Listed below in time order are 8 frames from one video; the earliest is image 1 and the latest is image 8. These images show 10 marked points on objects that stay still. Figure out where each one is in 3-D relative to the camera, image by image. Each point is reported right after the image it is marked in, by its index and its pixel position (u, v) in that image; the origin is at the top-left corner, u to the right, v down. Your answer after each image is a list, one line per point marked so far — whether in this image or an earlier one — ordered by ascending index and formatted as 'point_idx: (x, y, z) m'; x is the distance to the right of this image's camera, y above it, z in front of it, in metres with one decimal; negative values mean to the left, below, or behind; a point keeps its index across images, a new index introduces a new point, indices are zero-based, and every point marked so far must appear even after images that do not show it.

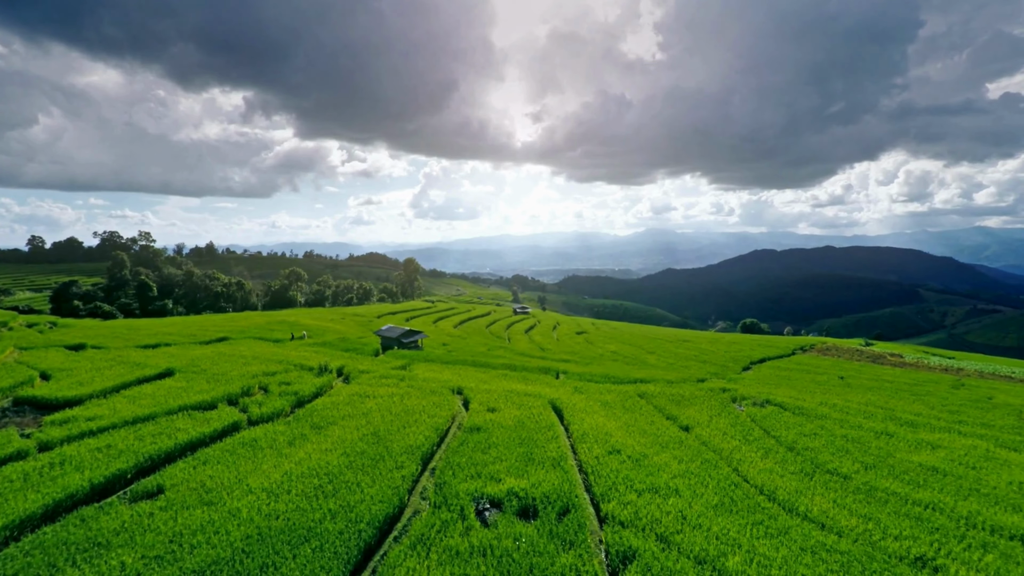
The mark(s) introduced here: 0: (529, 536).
0: (+0.7, -10.1, +17.6) m
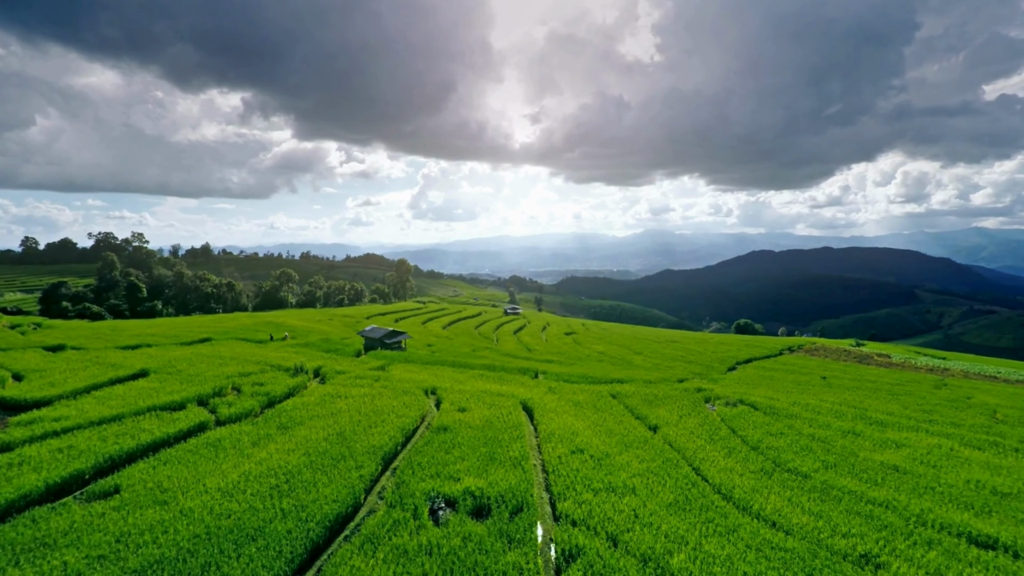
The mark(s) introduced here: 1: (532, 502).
0: (-1.4, -10.1, +17.6) m
1: (+0.8, -9.8, +19.9) m
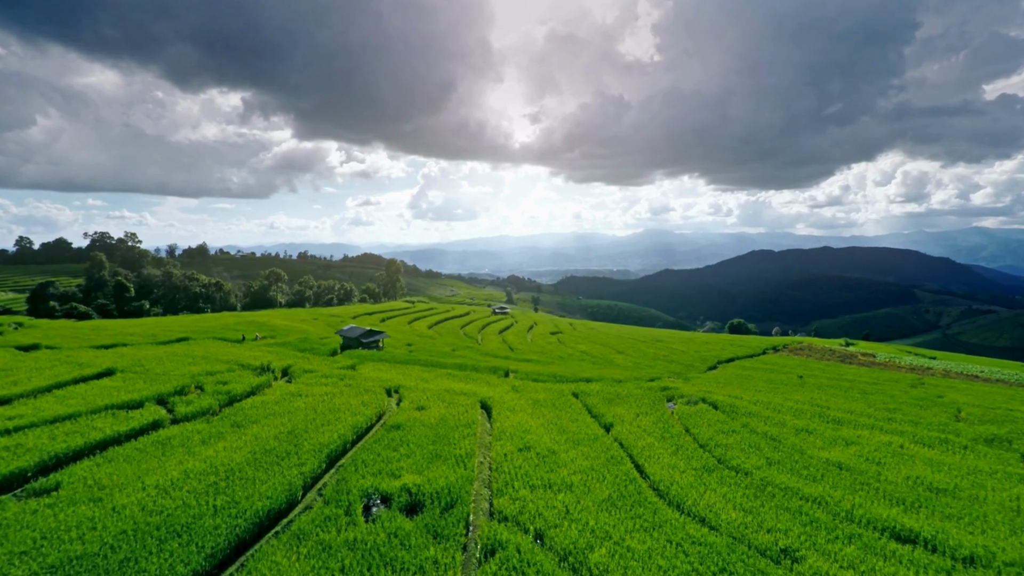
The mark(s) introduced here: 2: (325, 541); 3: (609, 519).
0: (-4.4, -10.0, +17.8) m
1: (-2.2, -9.7, +20.2) m
2: (-7.5, -10.1, +17.3) m
3: (+4.2, -10.1, +18.9) m
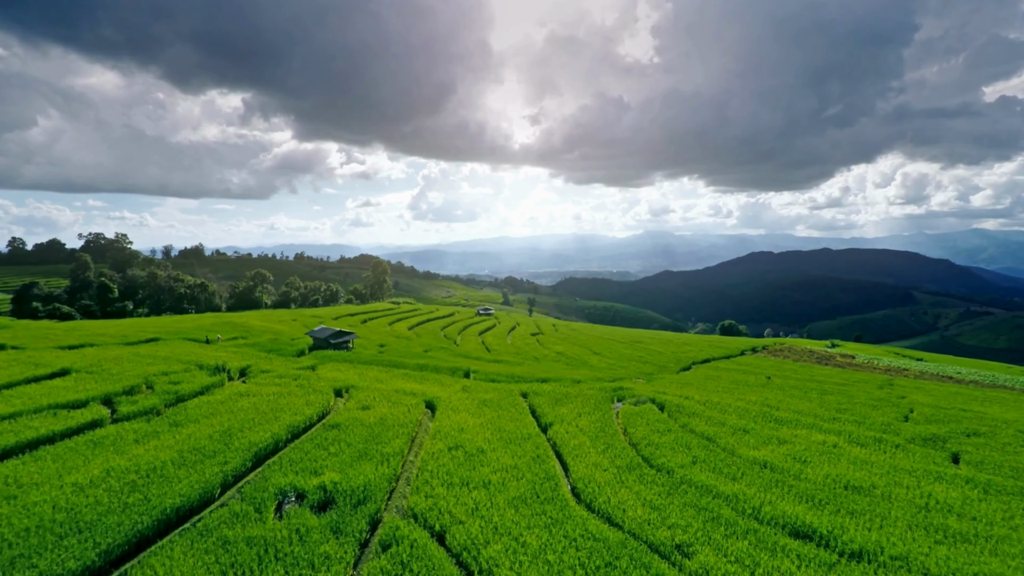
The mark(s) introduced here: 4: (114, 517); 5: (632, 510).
0: (-8.5, -10.0, +18.2) m
1: (-6.3, -9.7, +20.5) m
2: (-11.6, -10.1, +17.6) m
3: (+0.1, -10.1, +19.3) m
4: (-16.5, -9.5, +18.1) m
5: (+5.5, -10.2, +20.0) m
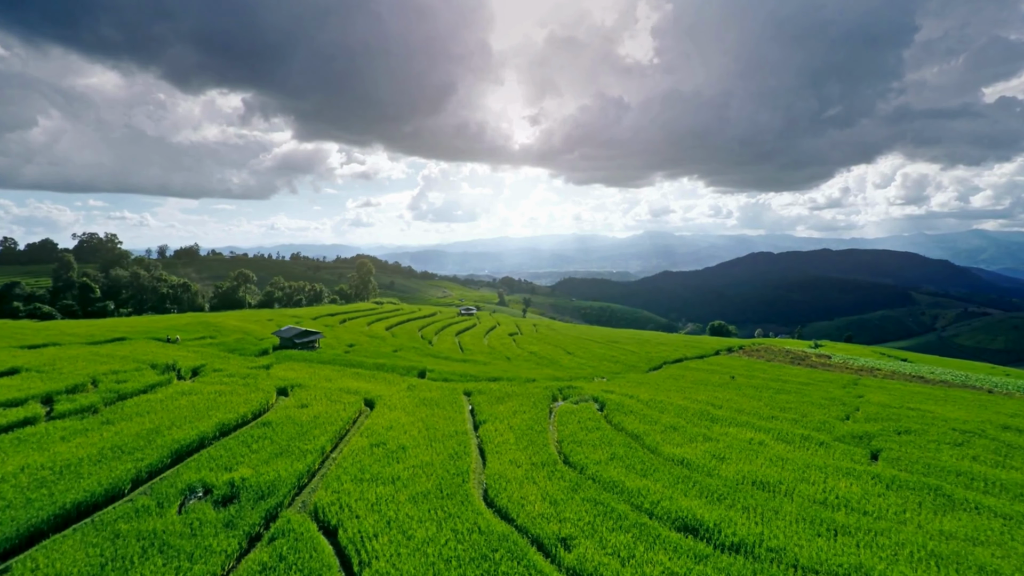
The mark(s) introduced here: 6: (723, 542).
0: (-13.2, -10.0, +18.5) m
1: (-11.0, -9.7, +20.9) m
2: (-16.2, -10.1, +18.0) m
3: (-4.6, -10.1, +19.7) m
4: (-21.1, -9.5, +18.4) m
5: (+0.9, -10.2, +20.4) m
6: (+8.8, -10.6, +18.1) m
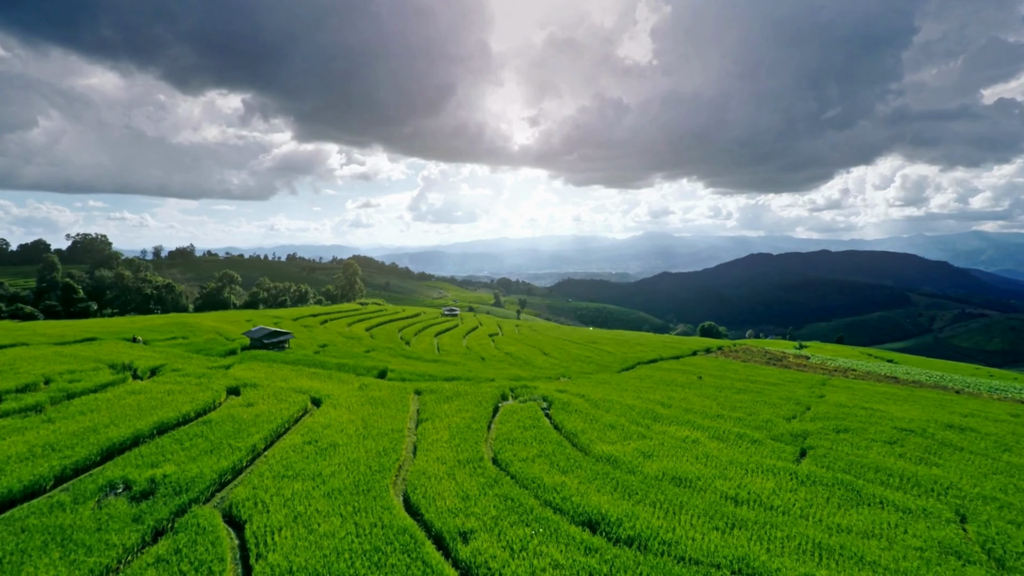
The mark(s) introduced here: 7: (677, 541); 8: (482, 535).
0: (-17.4, -10.0, +18.9) m
1: (-15.2, -9.7, +21.3) m
2: (-20.4, -10.1, +18.4) m
3: (-8.8, -10.1, +20.1) m
4: (-25.3, -9.5, +18.8) m
5: (-3.4, -10.2, +20.9) m
6: (+4.6, -10.6, +18.5) m
7: (+6.9, -10.6, +18.2) m
8: (-1.2, -10.5, +18.3) m
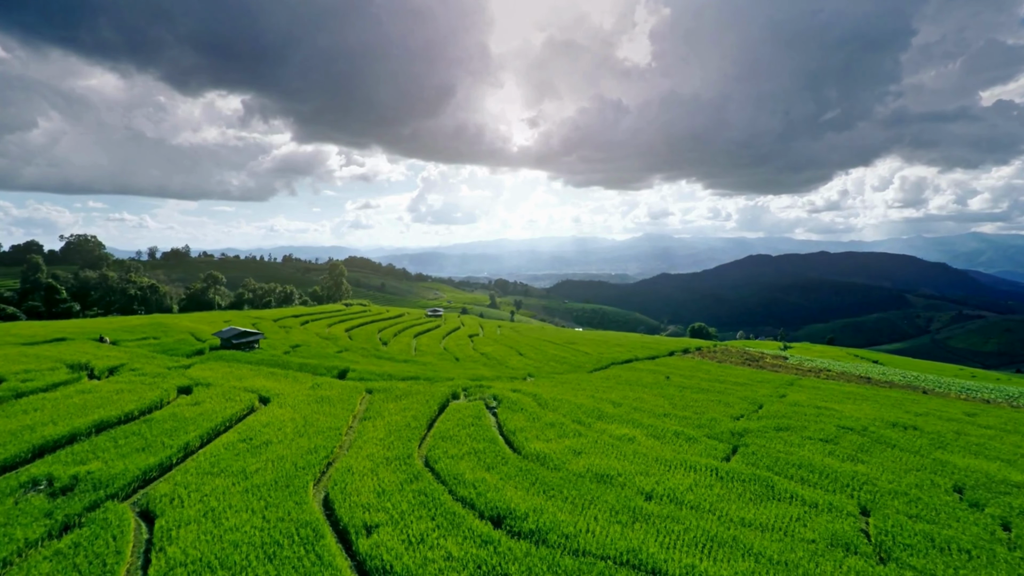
0: (-21.6, -9.9, +19.3) m
1: (-19.4, -9.7, +21.7) m
2: (-24.6, -10.0, +18.8) m
3: (-13.0, -10.1, +20.5) m
4: (-29.5, -9.4, +19.2) m
5: (-7.6, -10.2, +21.3) m
6: (+0.4, -10.6, +19.0) m
7: (+2.8, -10.6, +18.7) m
8: (-5.4, -10.5, +18.8) m
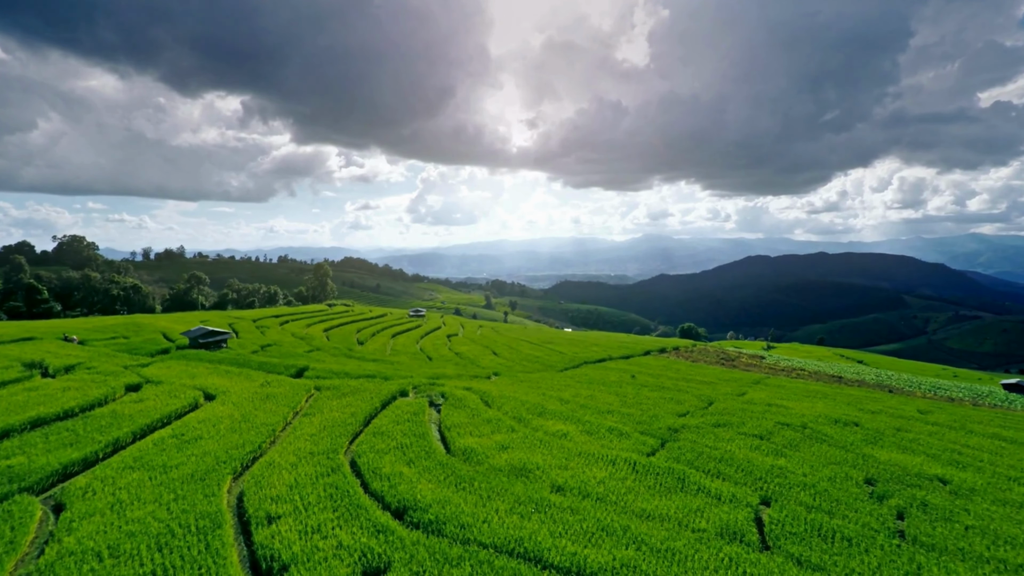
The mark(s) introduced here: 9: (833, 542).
0: (-26.1, -9.8, +19.7) m
1: (-23.9, -9.5, +22.1) m
2: (-29.1, -9.9, +19.2) m
3: (-17.5, -9.9, +21.0) m
4: (-34.0, -9.3, +19.5) m
5: (-12.1, -10.1, +21.8) m
6: (-4.1, -10.5, +19.5) m
7: (-1.8, -10.5, +19.2) m
8: (-9.9, -10.3, +19.2) m
9: (+13.9, -11.0, +18.8) m
